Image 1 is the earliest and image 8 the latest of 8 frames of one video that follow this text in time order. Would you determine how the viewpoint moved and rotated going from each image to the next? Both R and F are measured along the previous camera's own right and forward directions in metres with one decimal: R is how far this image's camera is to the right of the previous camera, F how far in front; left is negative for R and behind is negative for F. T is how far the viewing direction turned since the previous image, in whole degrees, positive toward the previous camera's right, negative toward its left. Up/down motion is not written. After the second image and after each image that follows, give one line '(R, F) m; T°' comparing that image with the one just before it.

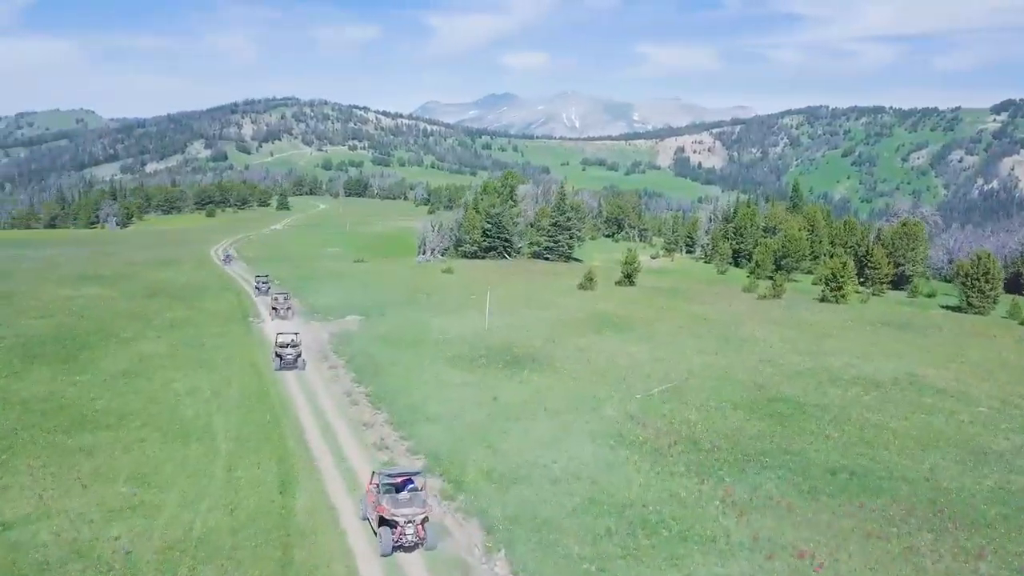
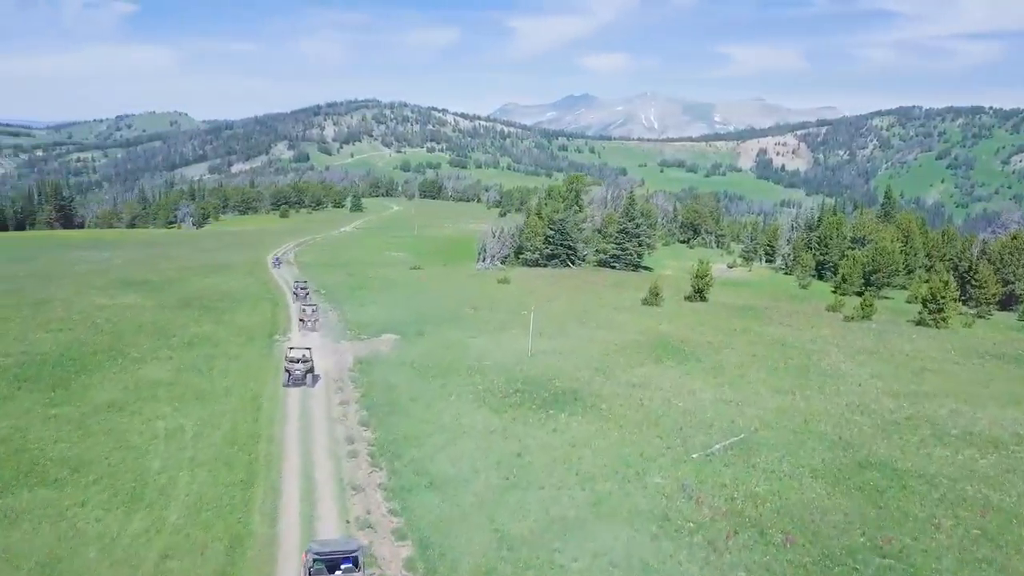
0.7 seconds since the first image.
(+1.4, +5.2) m; -5°
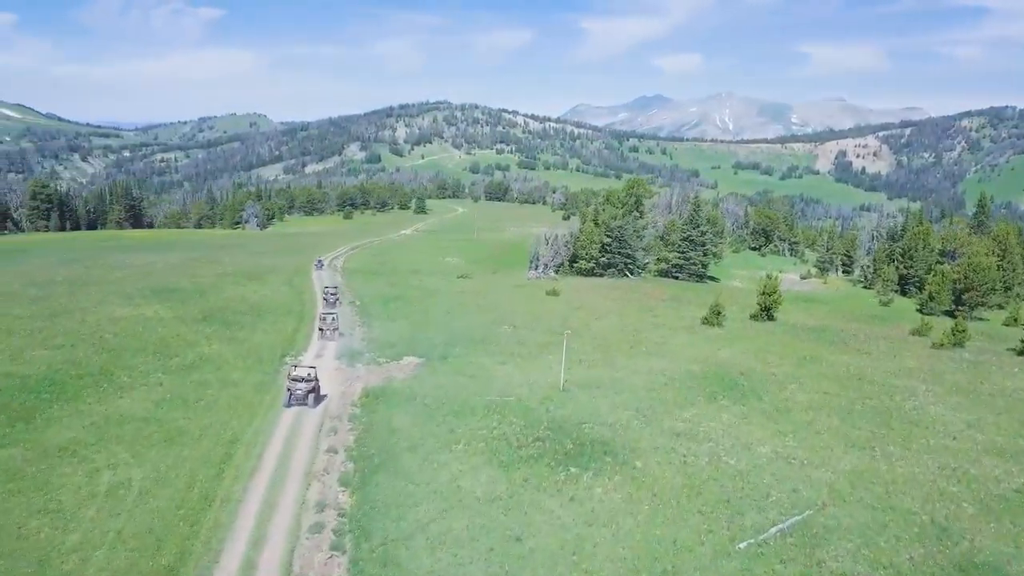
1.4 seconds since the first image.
(+1.7, +5.1) m; -5°
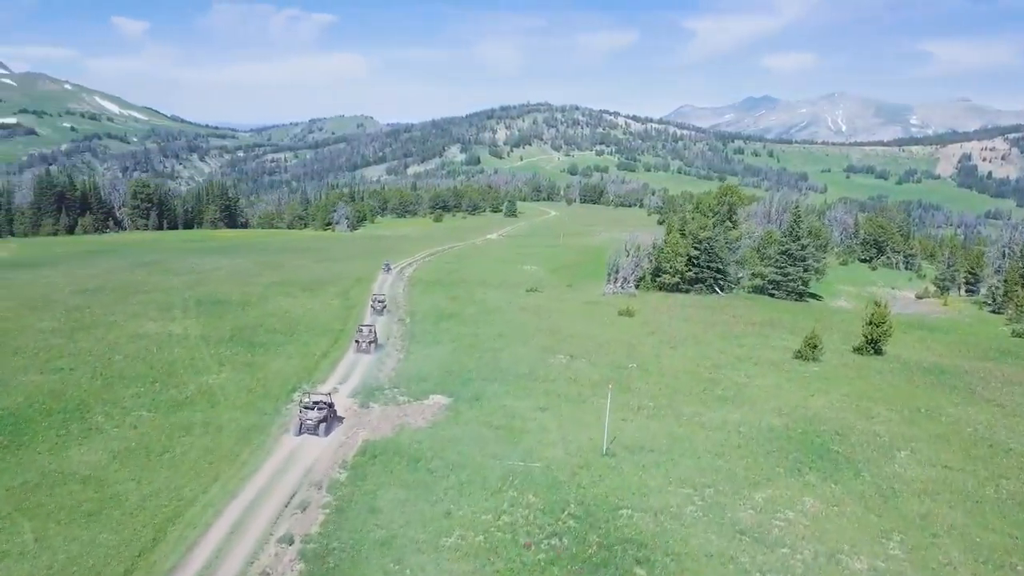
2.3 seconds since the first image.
(+2.3, +6.6) m; -7°
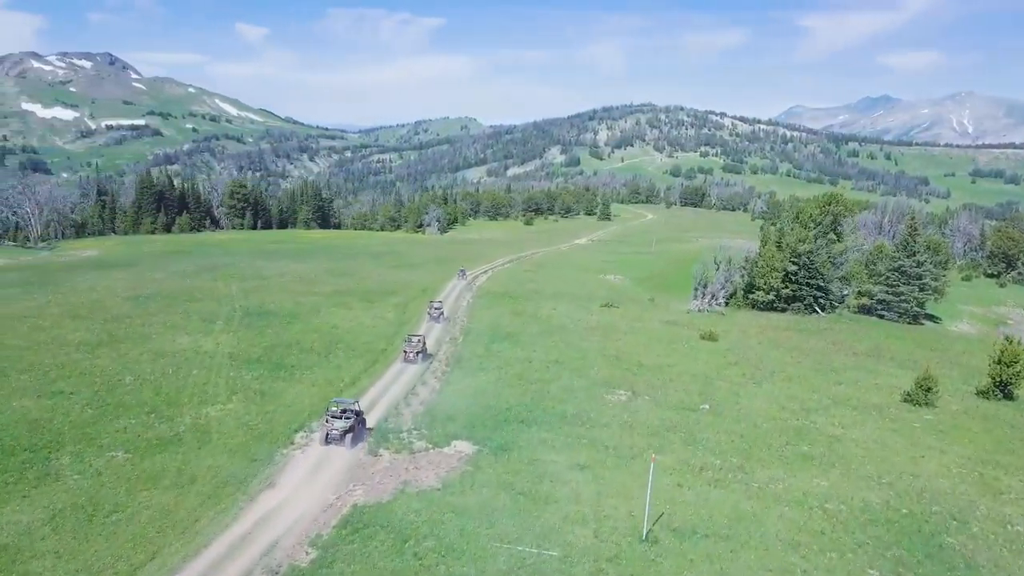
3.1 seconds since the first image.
(+2.3, +5.8) m; -7°
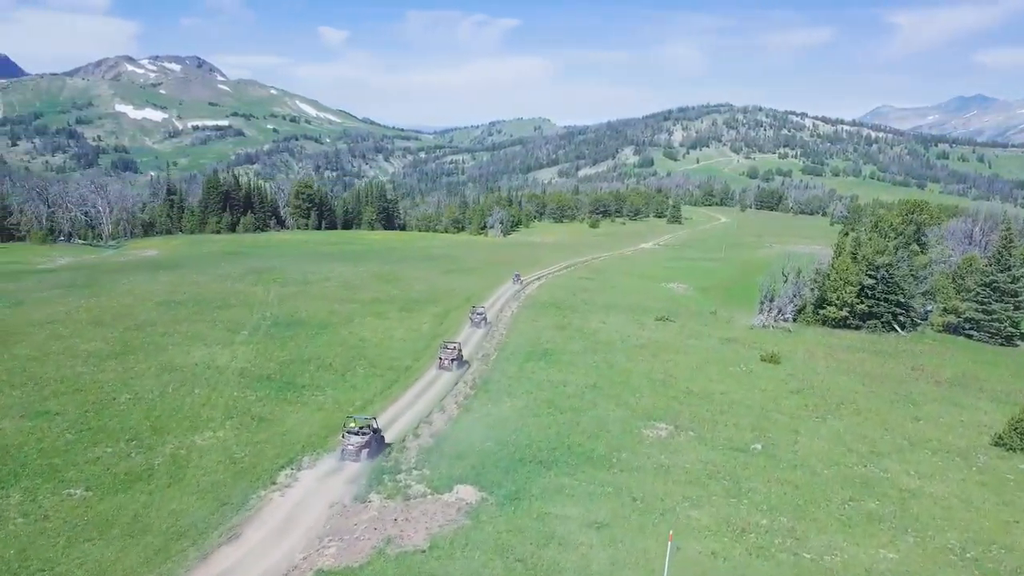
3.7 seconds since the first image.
(+2.0, +4.2) m; -5°
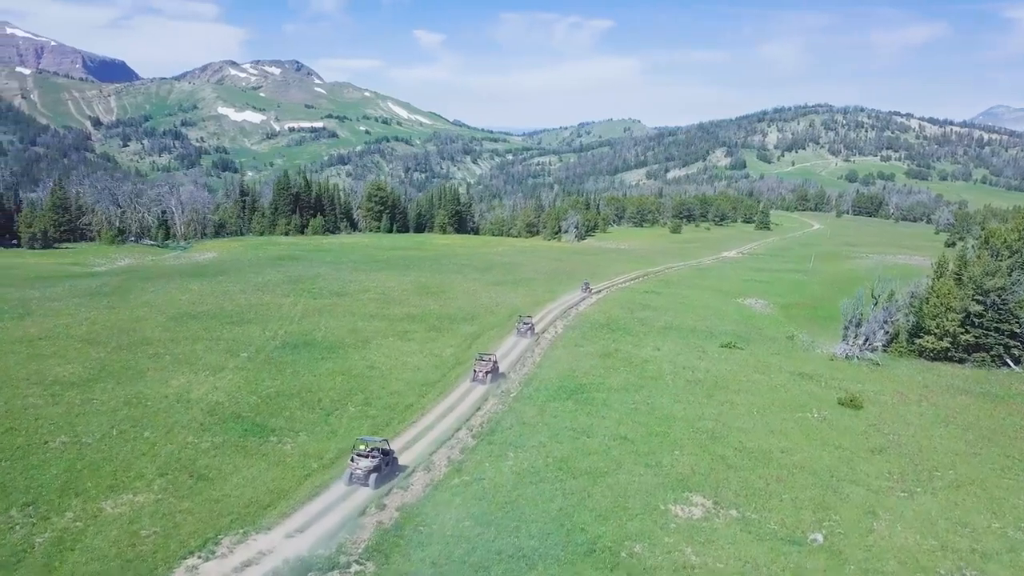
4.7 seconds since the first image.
(+3.2, +7.0) m; -6°
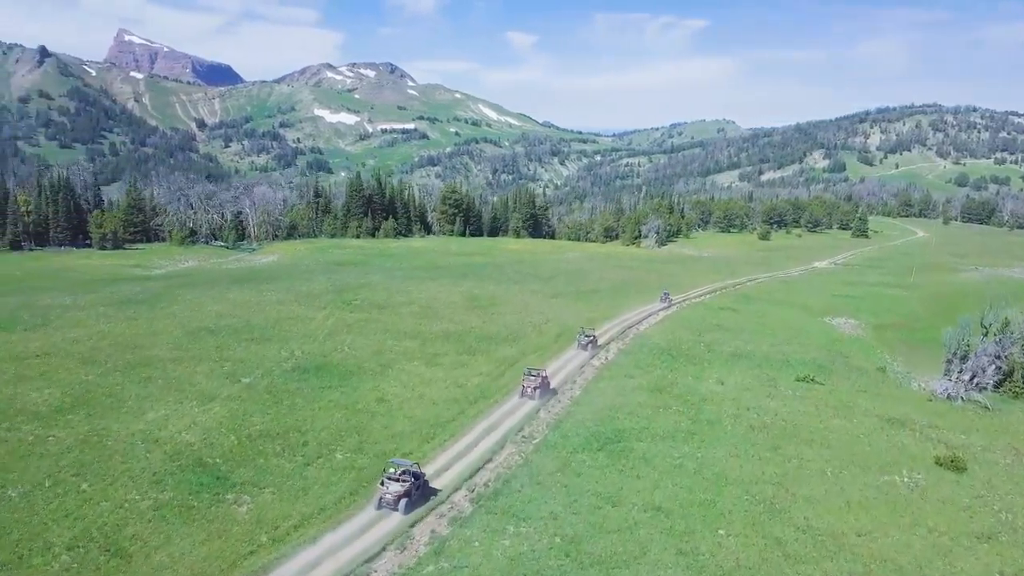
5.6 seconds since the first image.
(+2.8, +6.3) m; -6°
